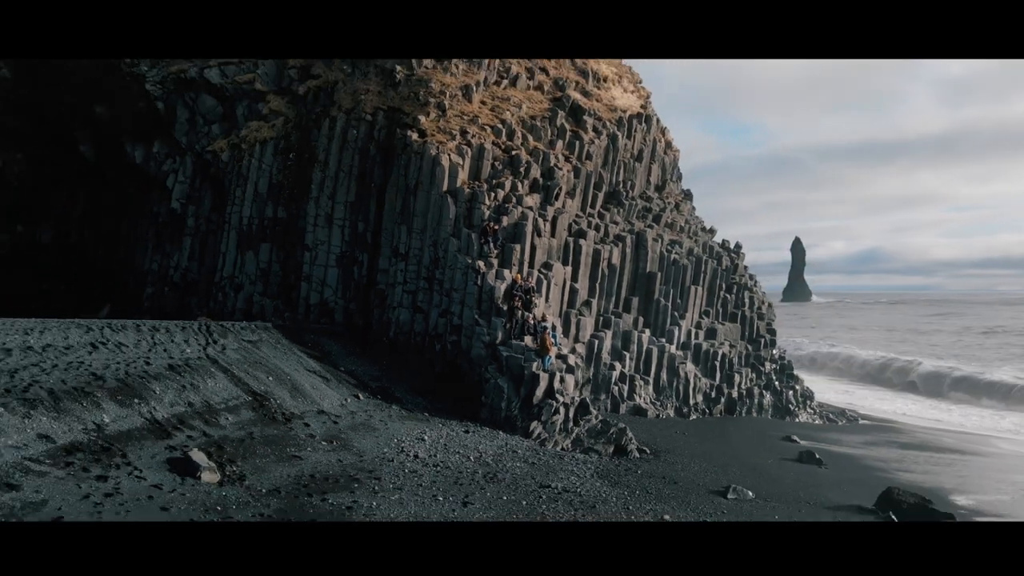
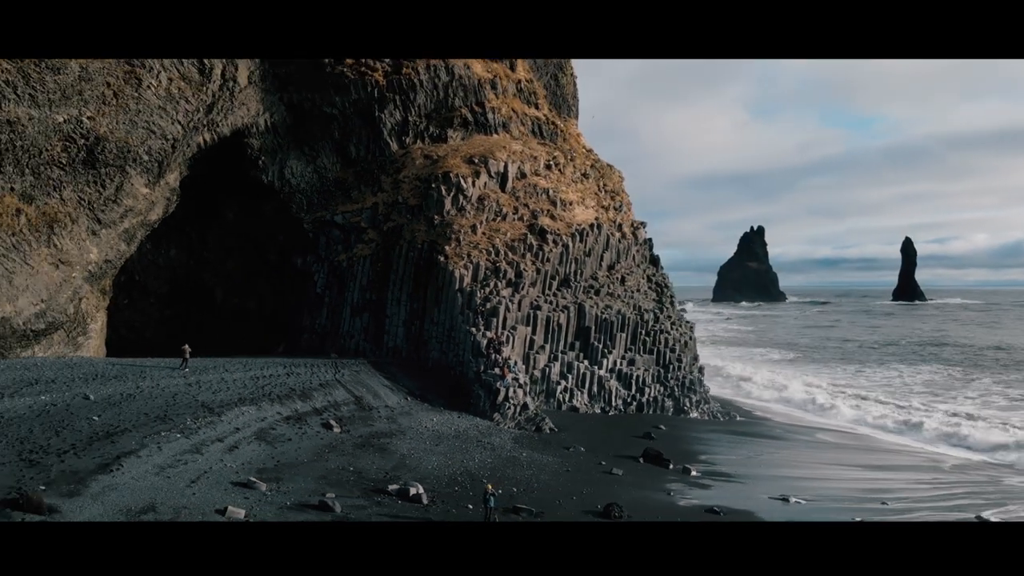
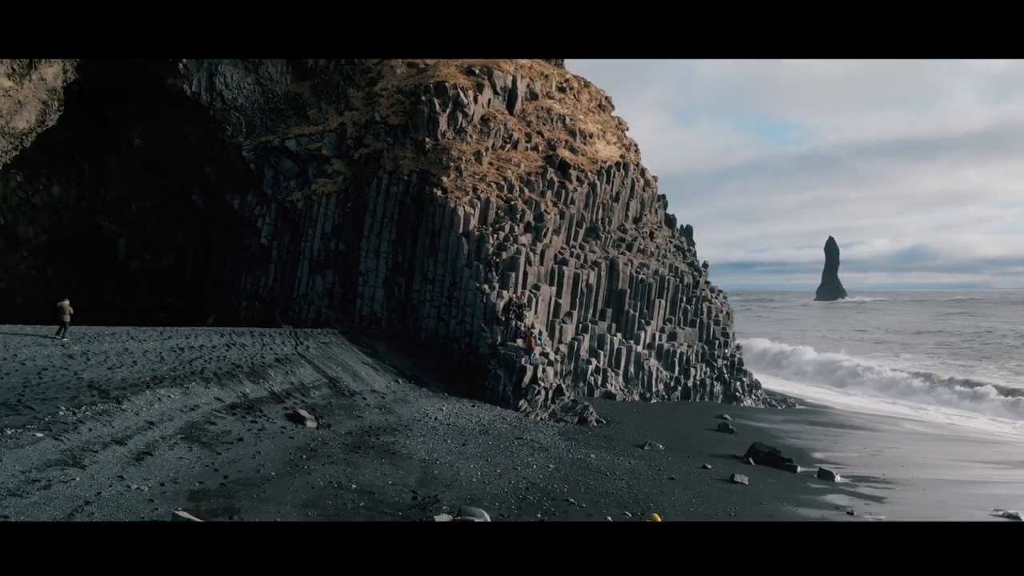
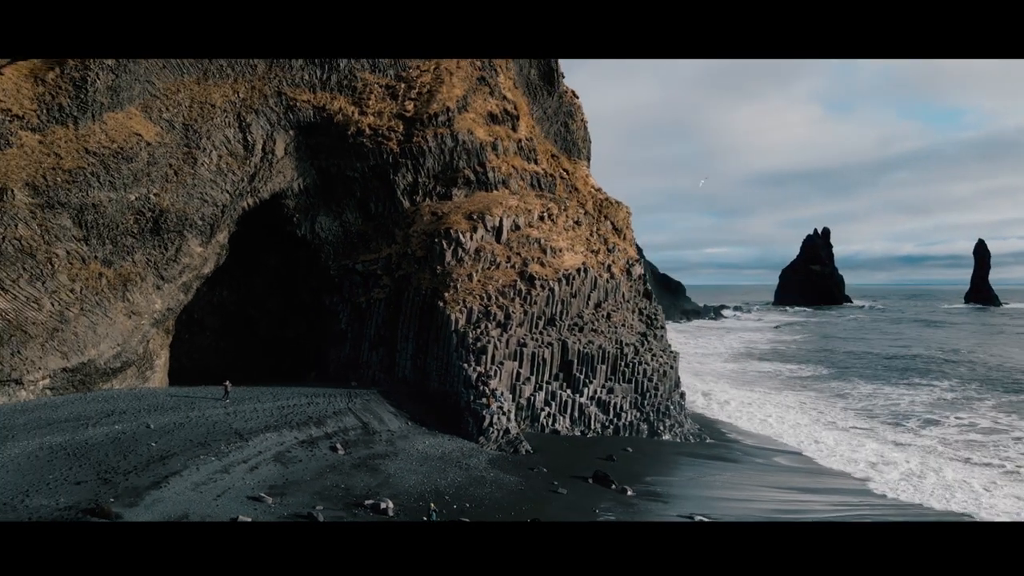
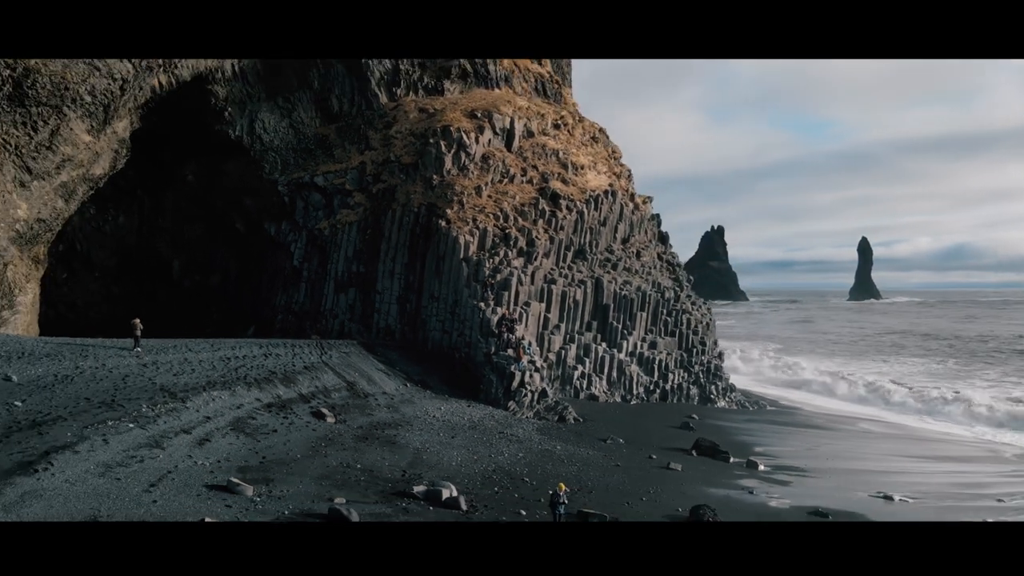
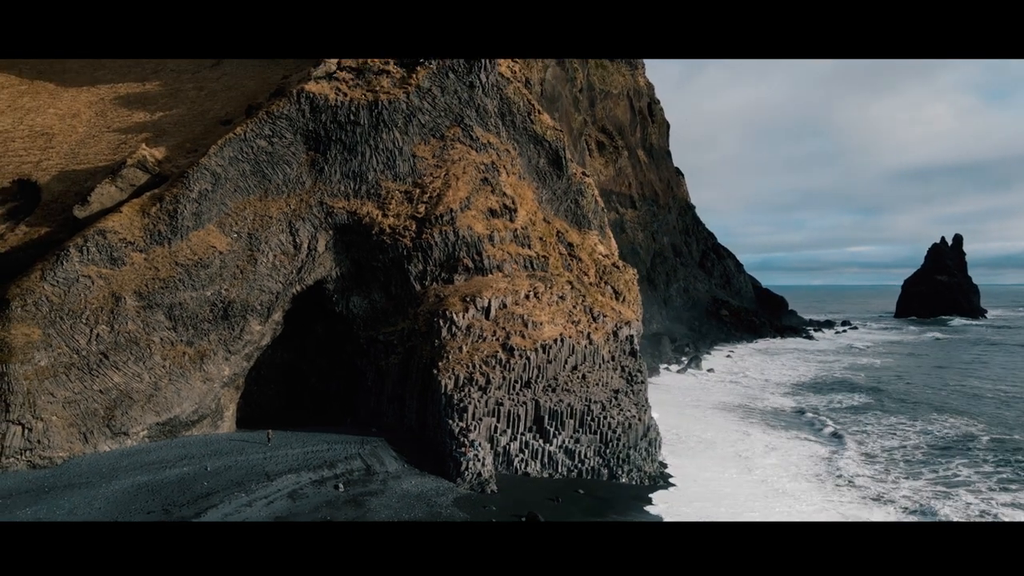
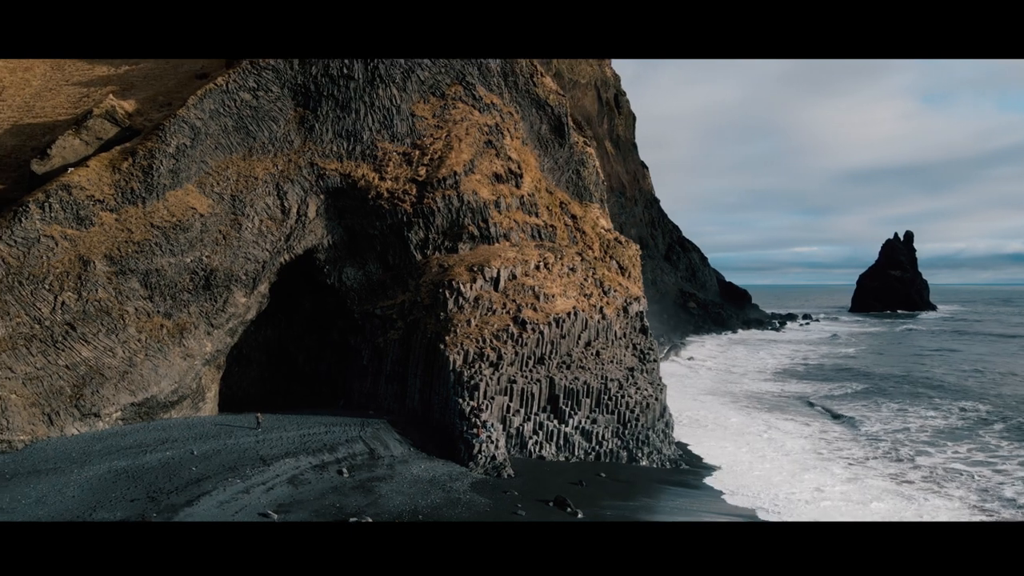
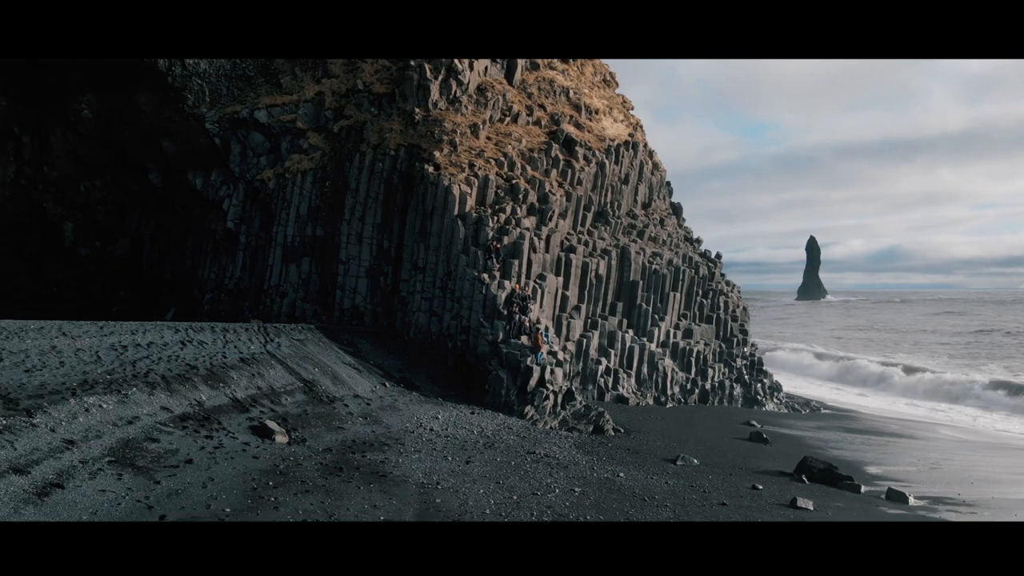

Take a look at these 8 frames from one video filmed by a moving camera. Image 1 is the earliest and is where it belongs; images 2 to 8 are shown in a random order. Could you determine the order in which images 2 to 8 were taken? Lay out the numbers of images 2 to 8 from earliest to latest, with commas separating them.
8, 3, 5, 2, 4, 7, 6
